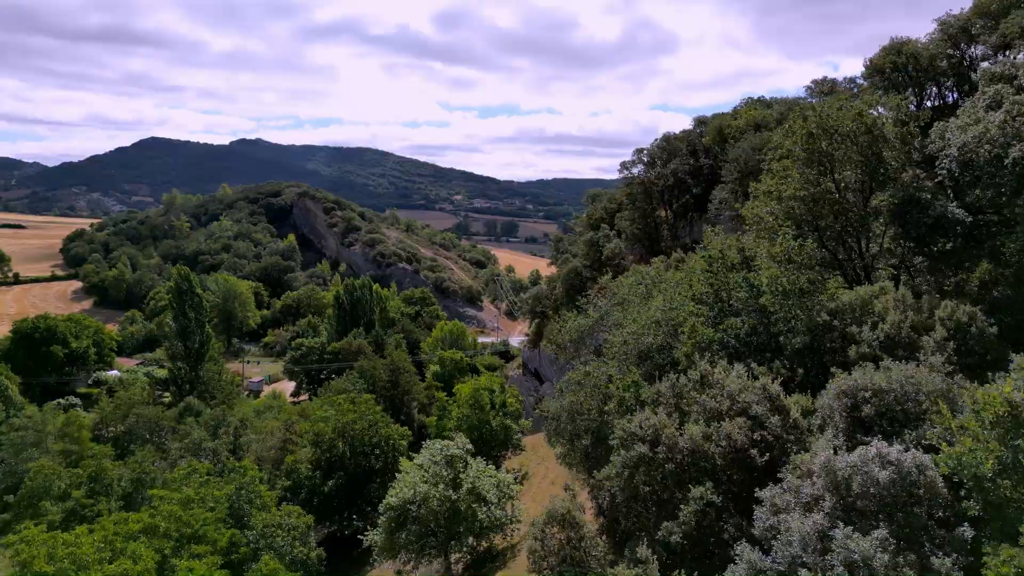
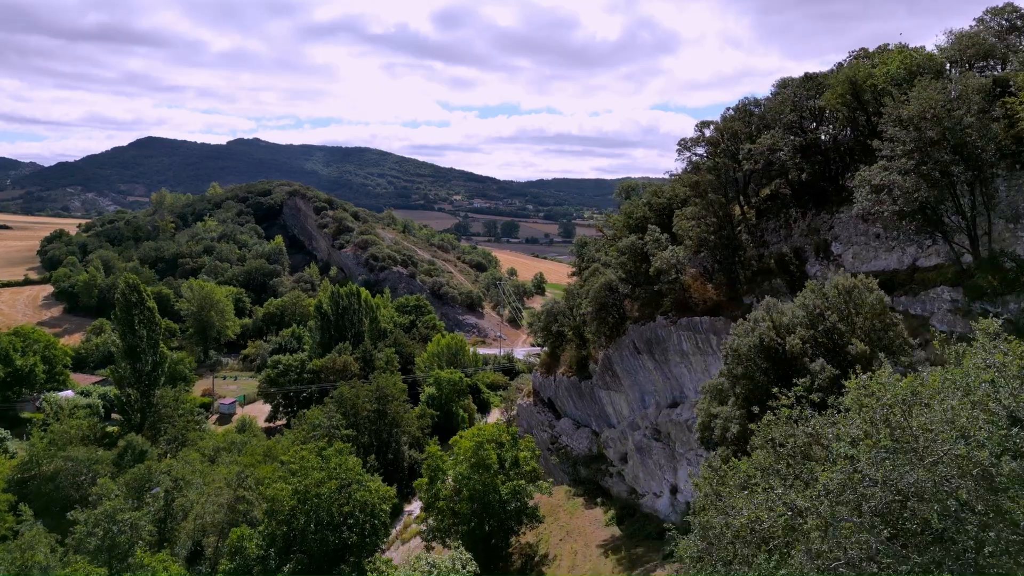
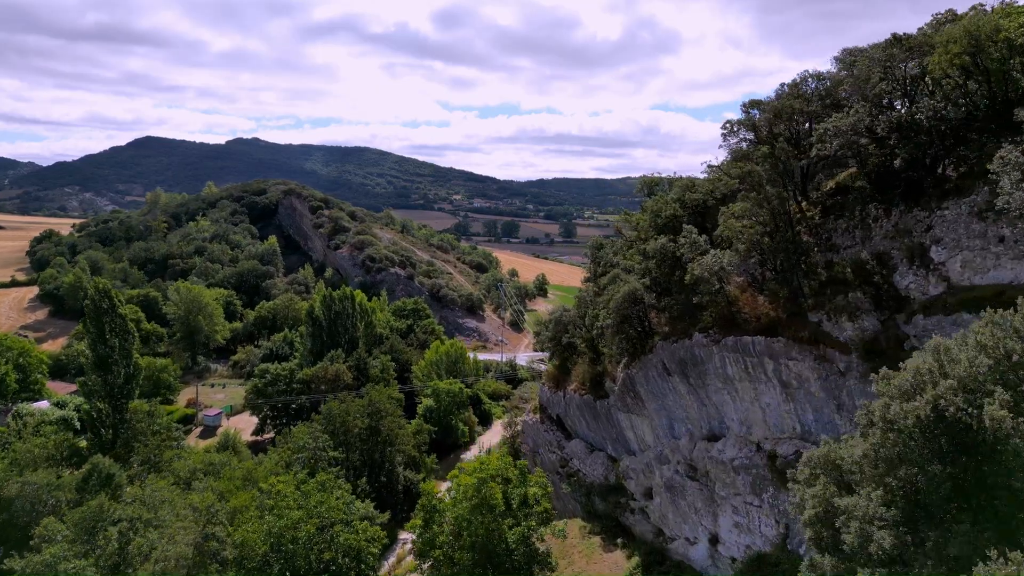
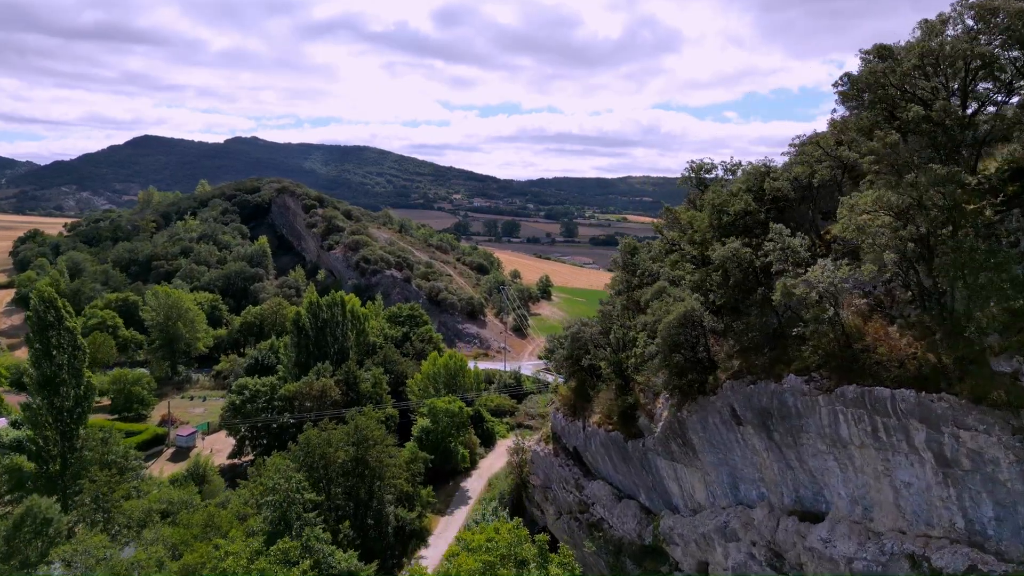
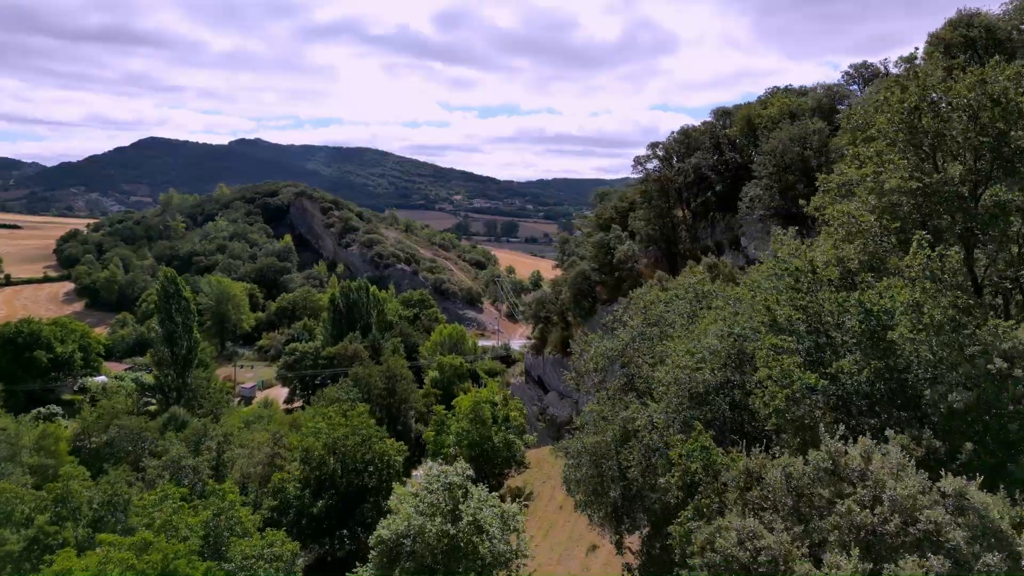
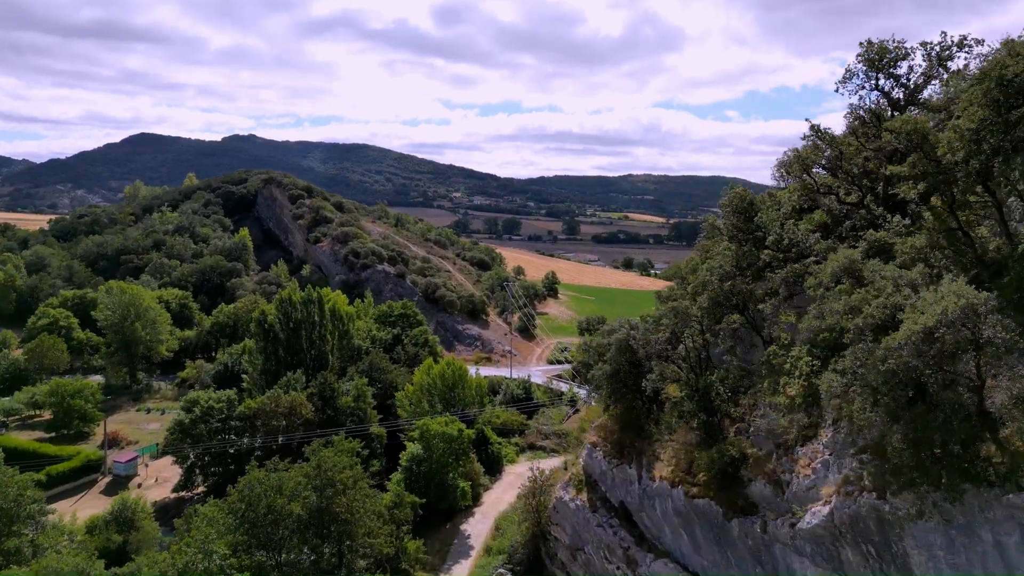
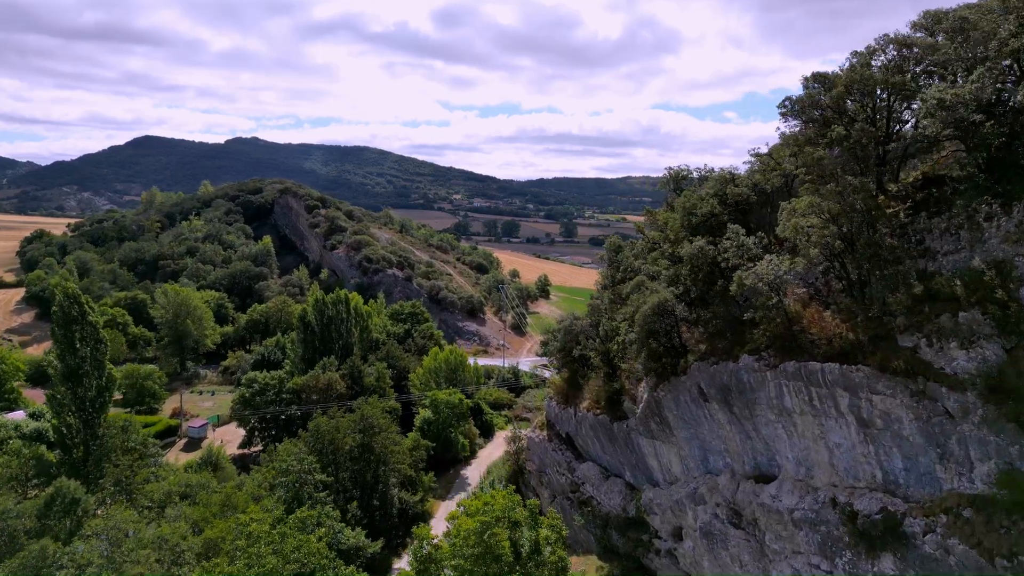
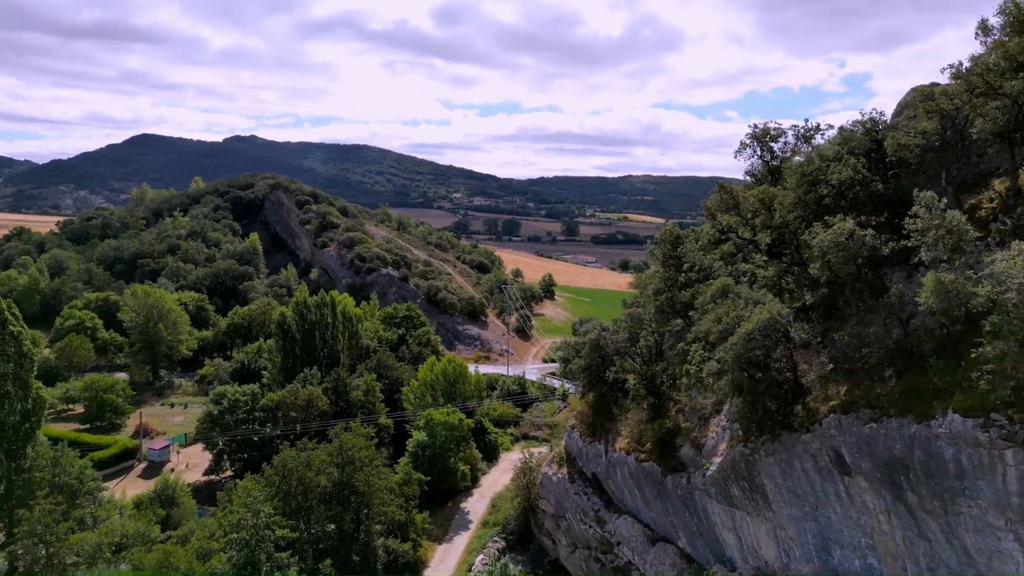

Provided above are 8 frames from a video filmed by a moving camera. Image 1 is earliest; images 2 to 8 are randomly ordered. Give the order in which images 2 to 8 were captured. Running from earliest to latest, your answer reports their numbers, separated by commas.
5, 2, 3, 7, 4, 8, 6
